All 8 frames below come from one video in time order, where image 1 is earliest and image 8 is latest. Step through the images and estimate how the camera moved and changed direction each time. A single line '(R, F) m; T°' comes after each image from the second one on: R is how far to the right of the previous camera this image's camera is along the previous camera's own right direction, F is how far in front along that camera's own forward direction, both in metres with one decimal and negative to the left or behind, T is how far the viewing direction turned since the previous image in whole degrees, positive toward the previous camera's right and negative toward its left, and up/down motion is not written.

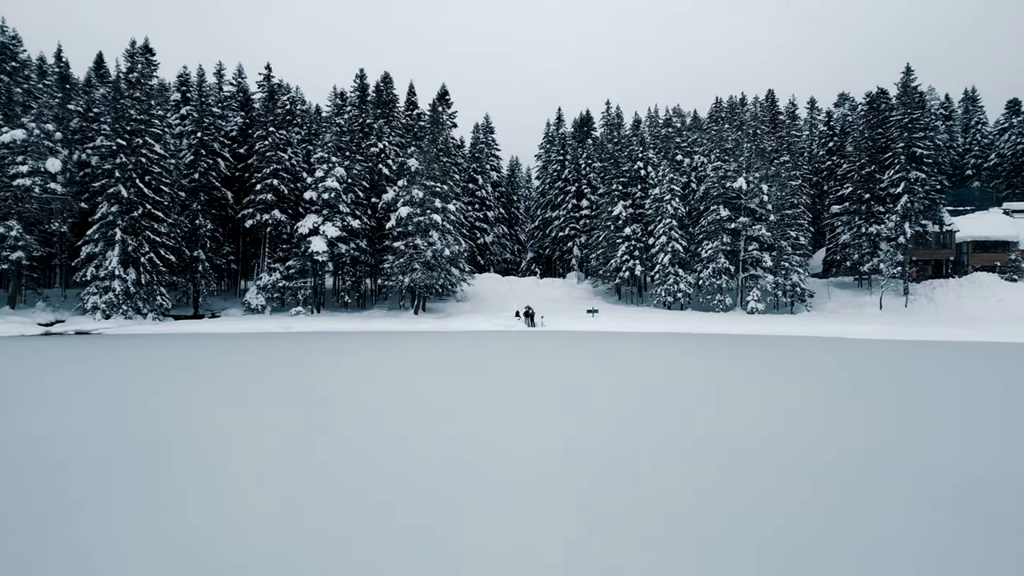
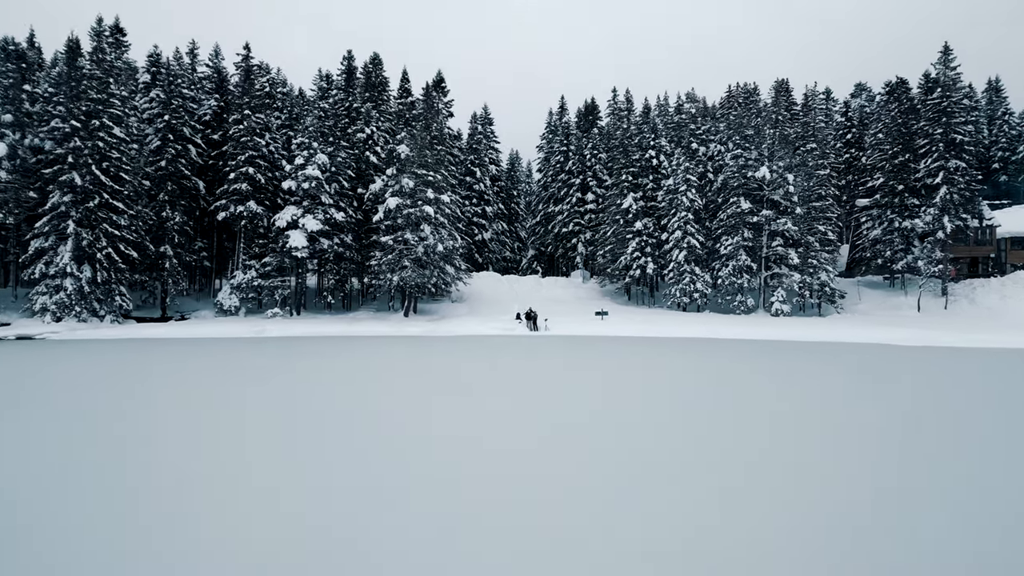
(-0.1, +3.4) m; 0°
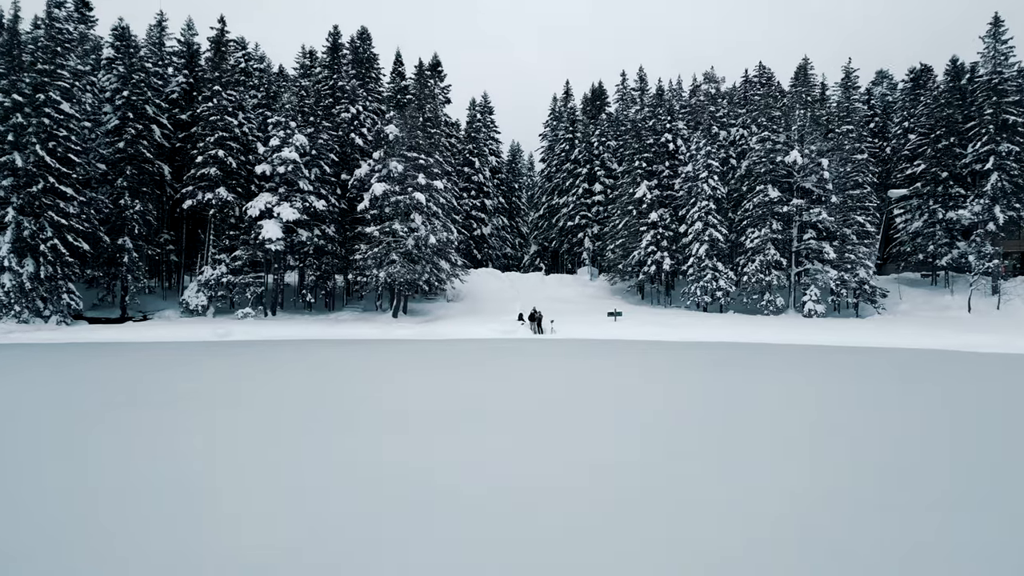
(-0.1, +3.6) m; 0°
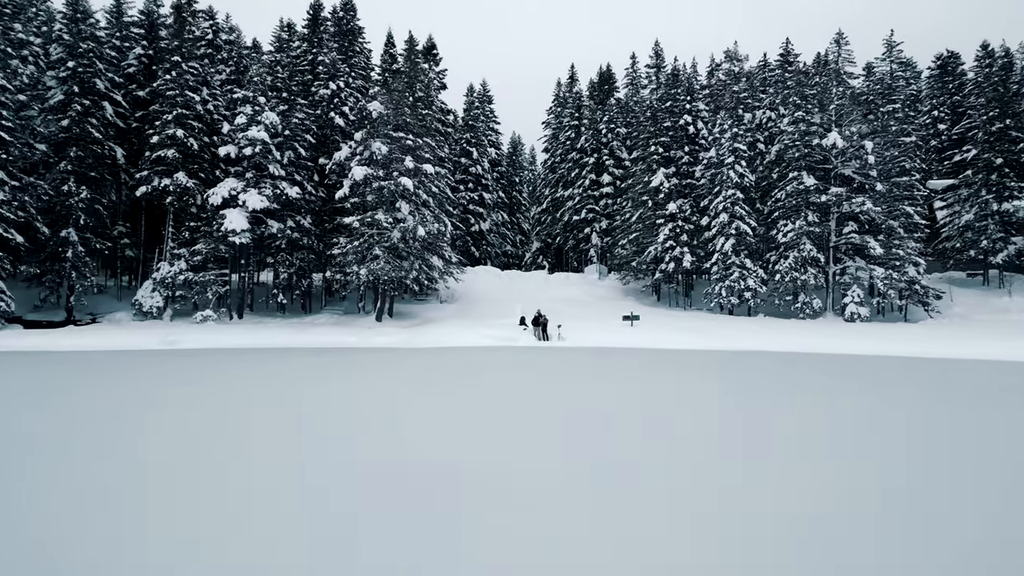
(0.0, +3.7) m; 0°
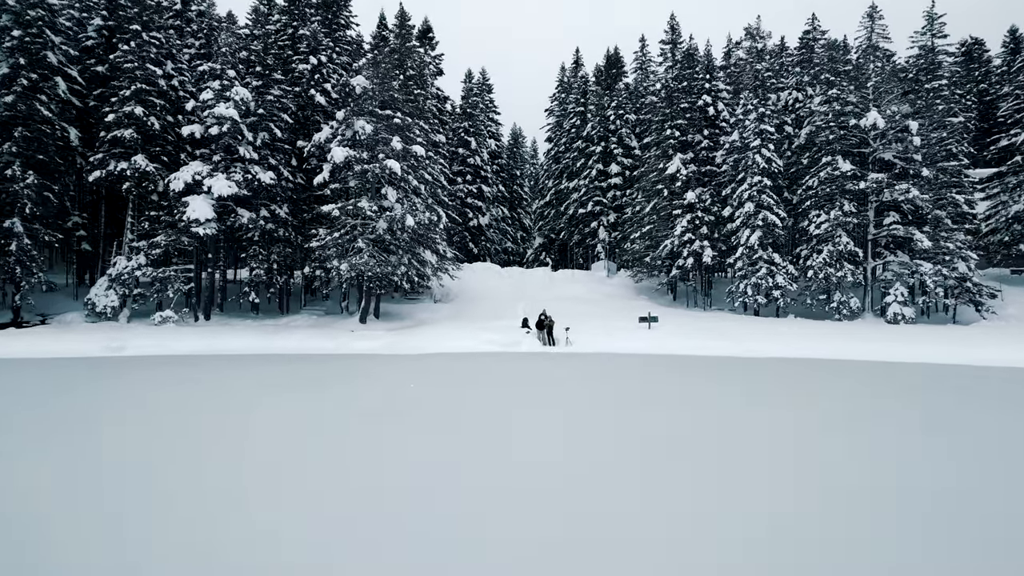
(0.0, +2.9) m; 0°
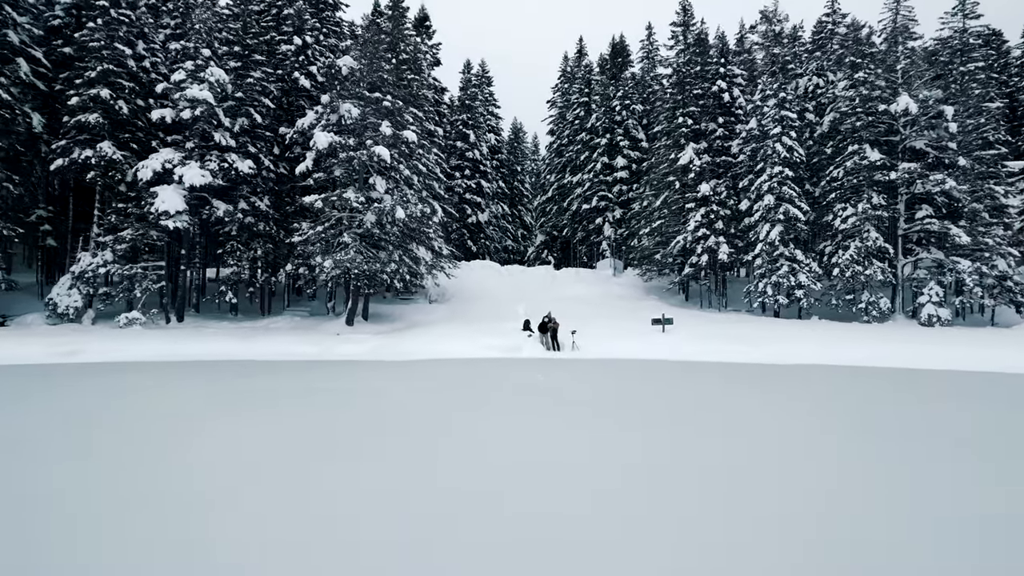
(0.0, +1.9) m; 0°
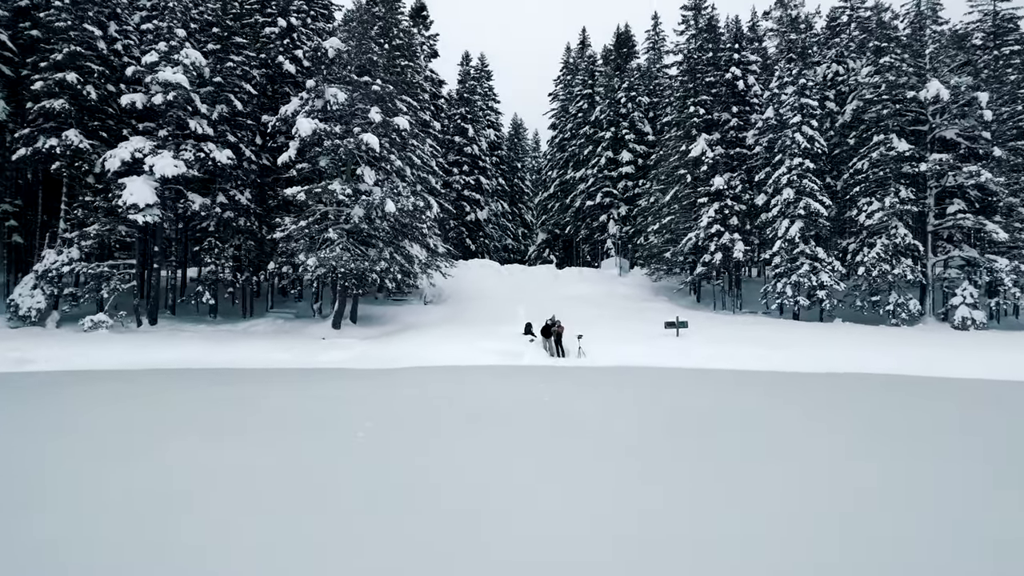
(0.0, +1.6) m; 0°
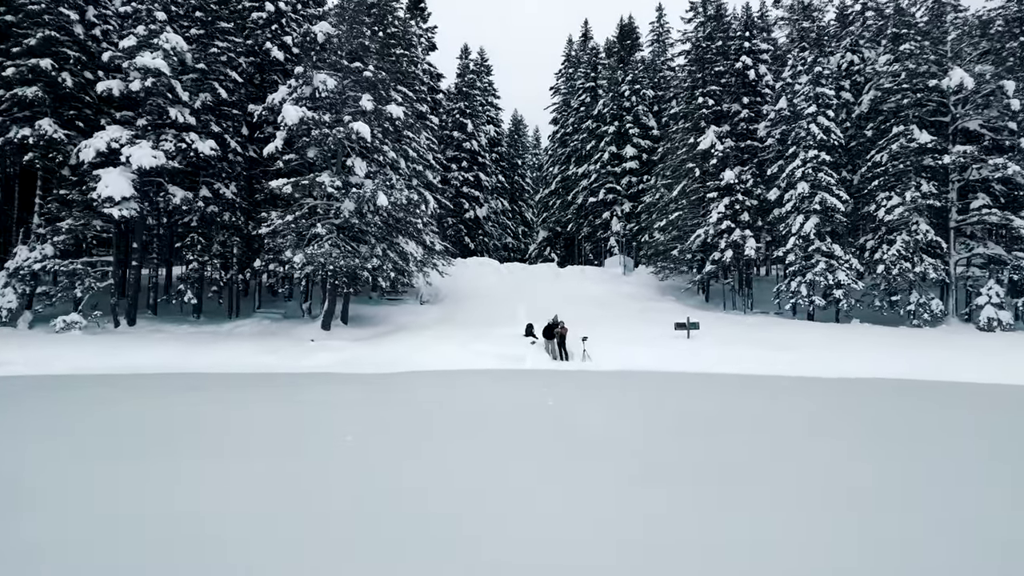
(0.0, +1.1) m; 0°
